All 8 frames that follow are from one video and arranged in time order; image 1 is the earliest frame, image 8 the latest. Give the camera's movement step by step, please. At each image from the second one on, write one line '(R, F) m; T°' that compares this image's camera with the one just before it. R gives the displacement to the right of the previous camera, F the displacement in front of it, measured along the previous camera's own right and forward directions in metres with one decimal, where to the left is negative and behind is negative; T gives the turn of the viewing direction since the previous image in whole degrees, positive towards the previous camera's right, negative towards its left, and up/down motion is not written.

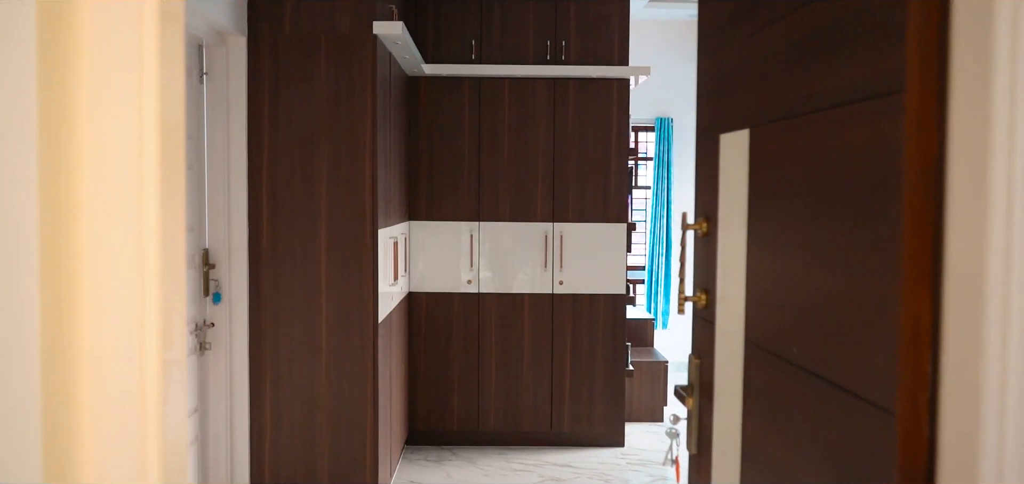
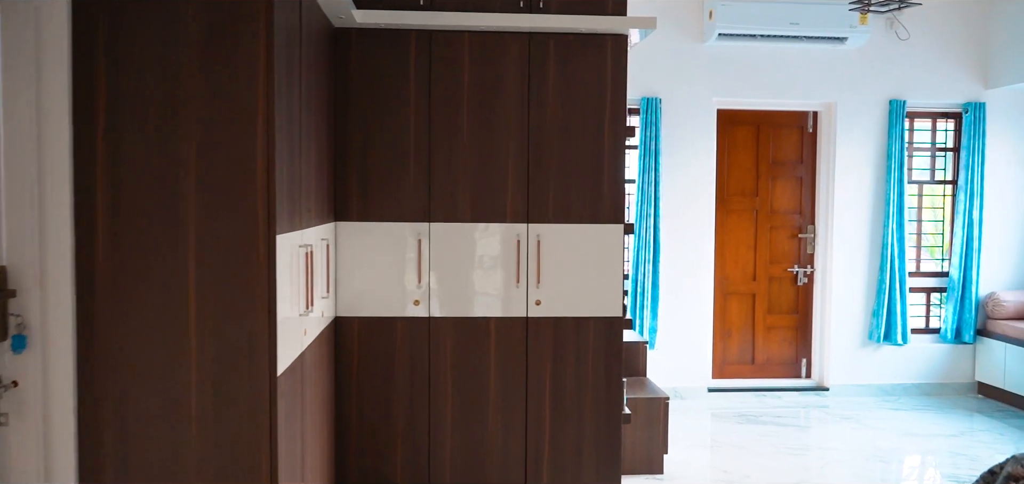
(0.0, +1.0) m; +3°
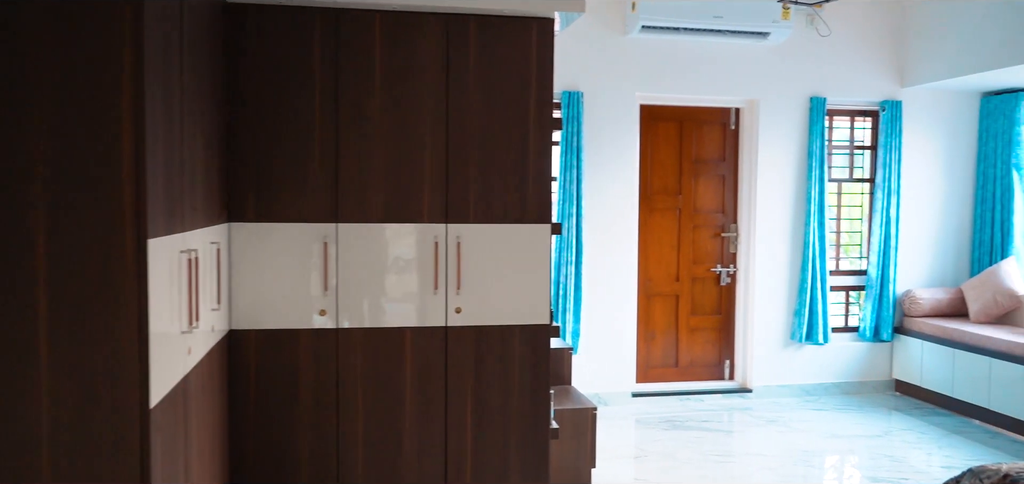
(0.0, +0.3) m; +6°
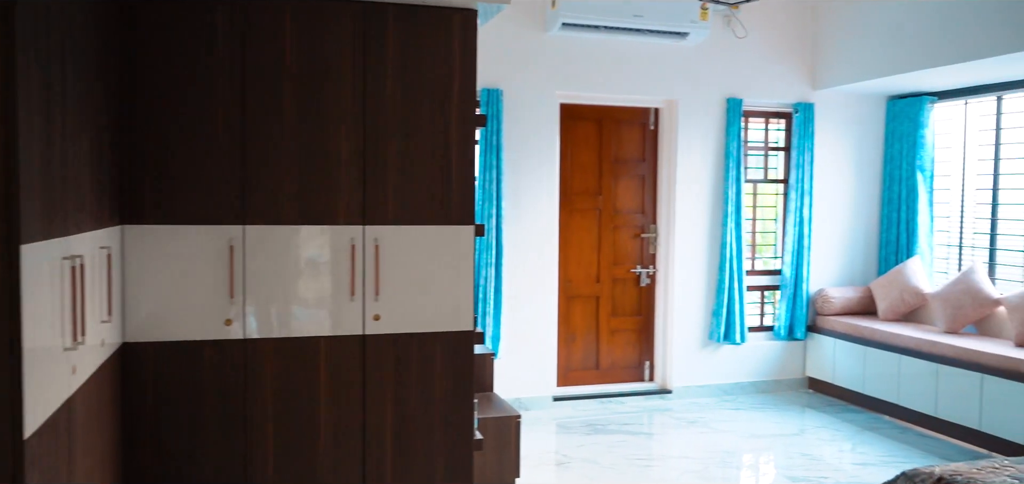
(0.0, +0.1) m; +6°
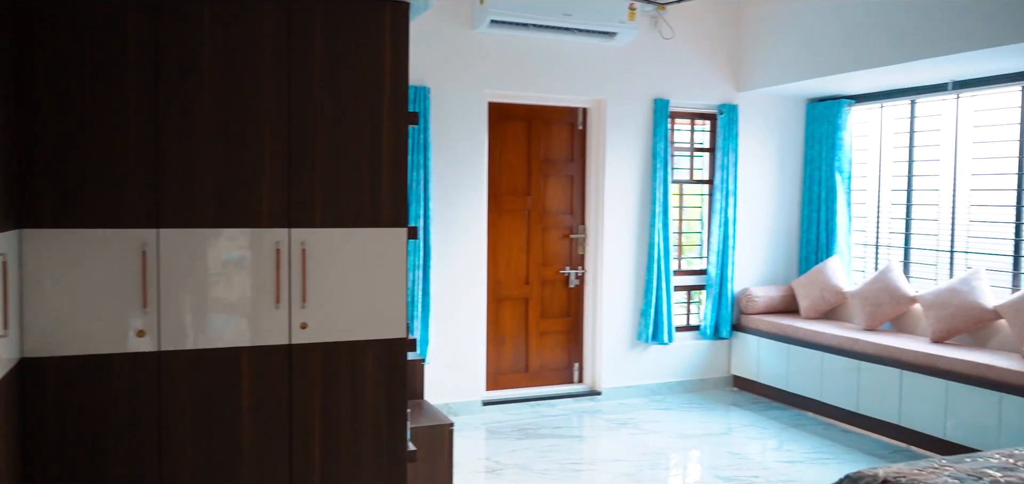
(-0.1, +0.1) m; +6°
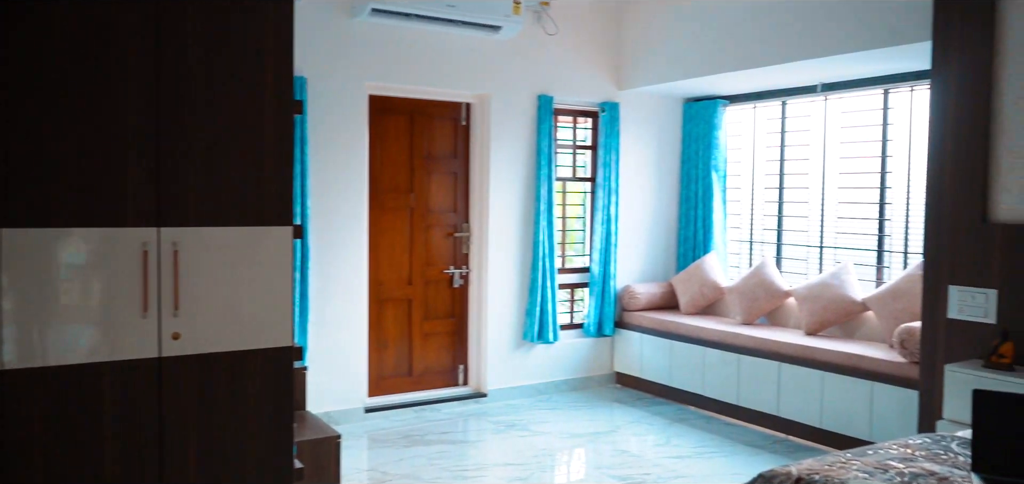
(-0.1, +0.2) m; +9°
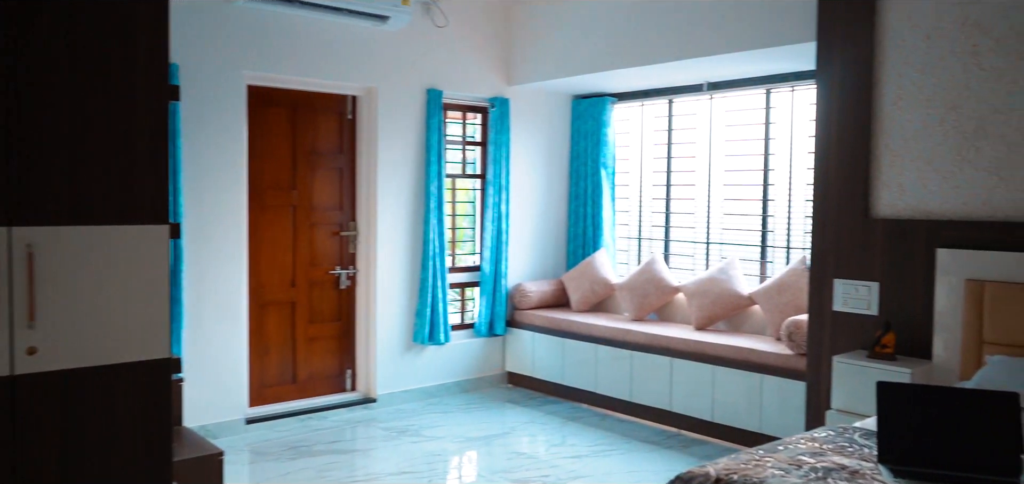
(-0.1, +0.1) m; +8°
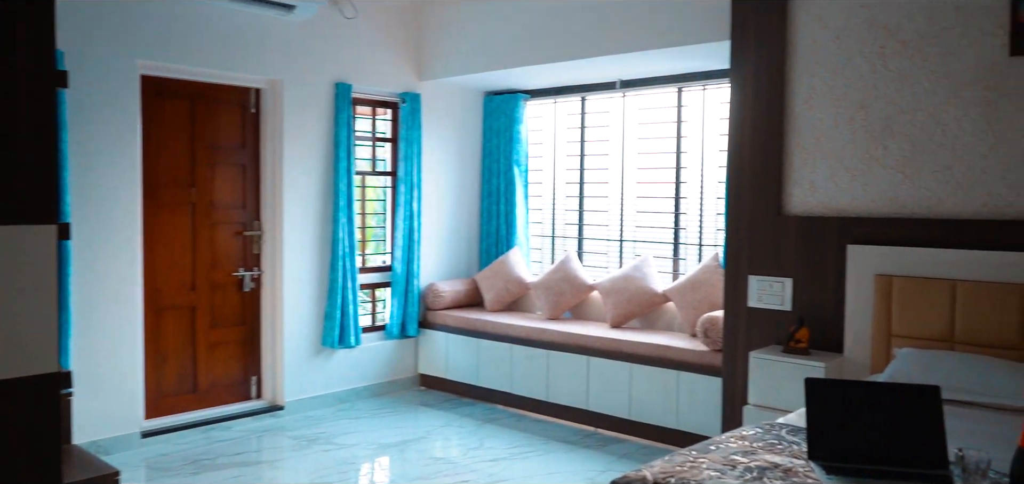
(-0.1, +0.1) m; +7°
